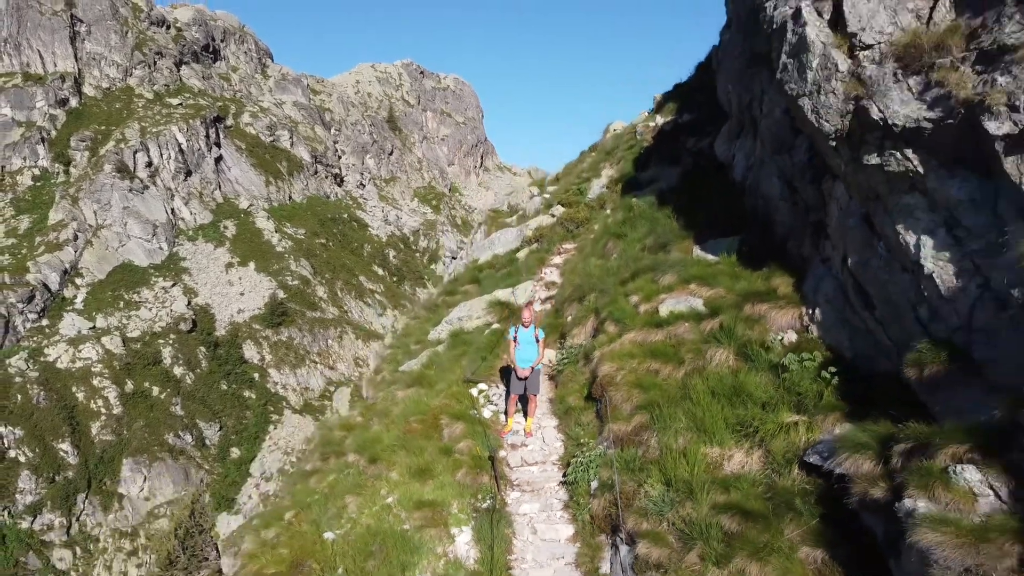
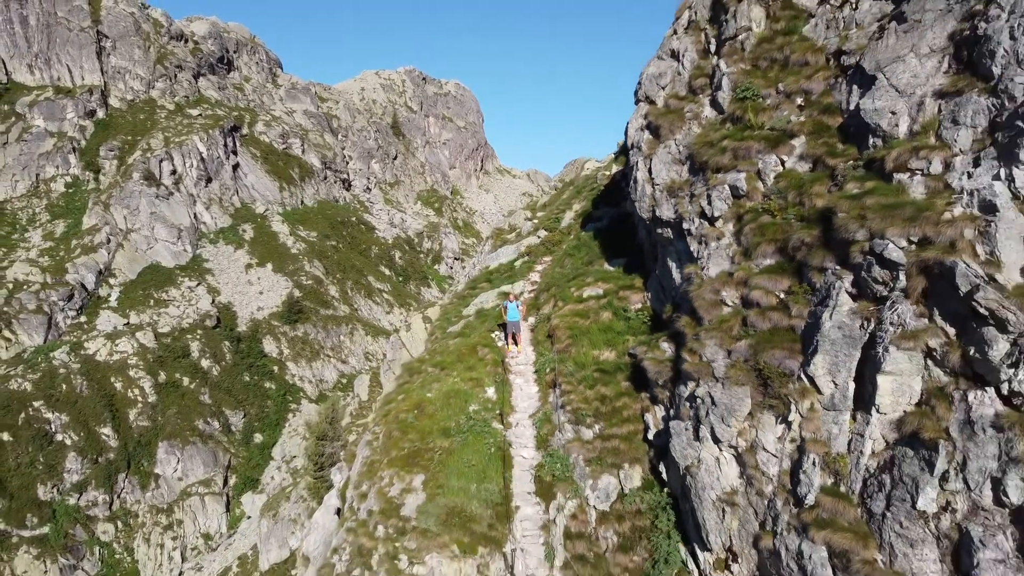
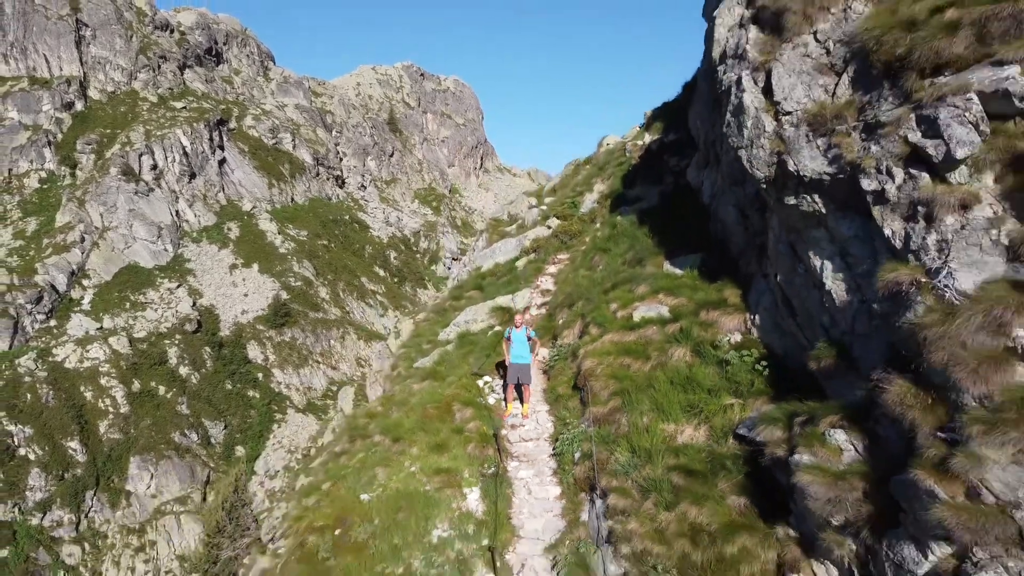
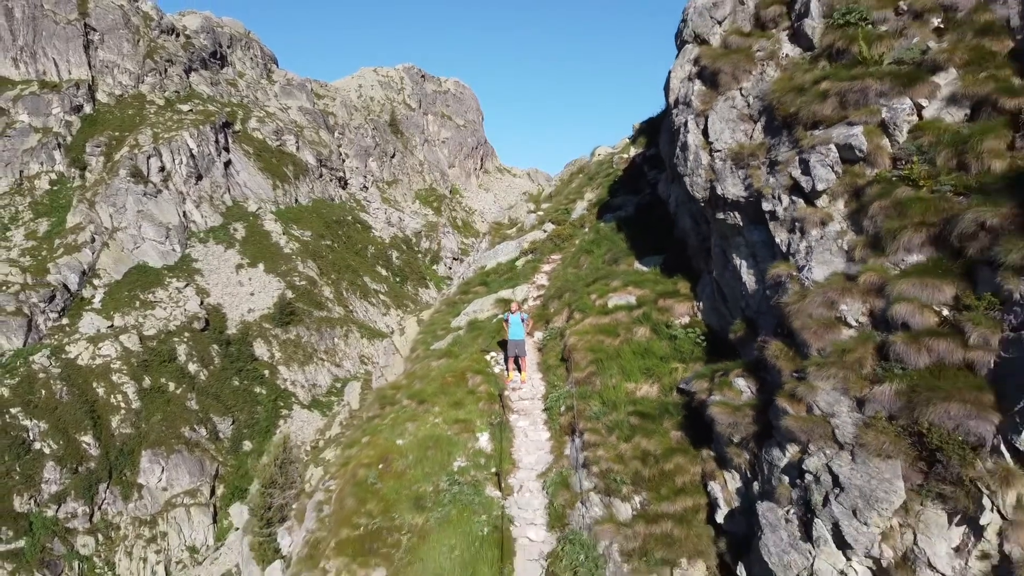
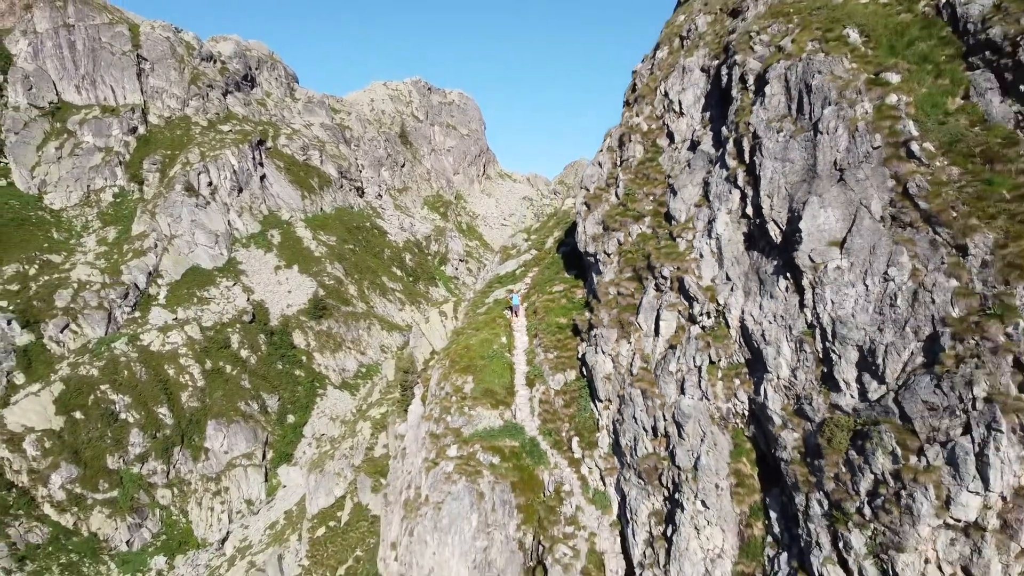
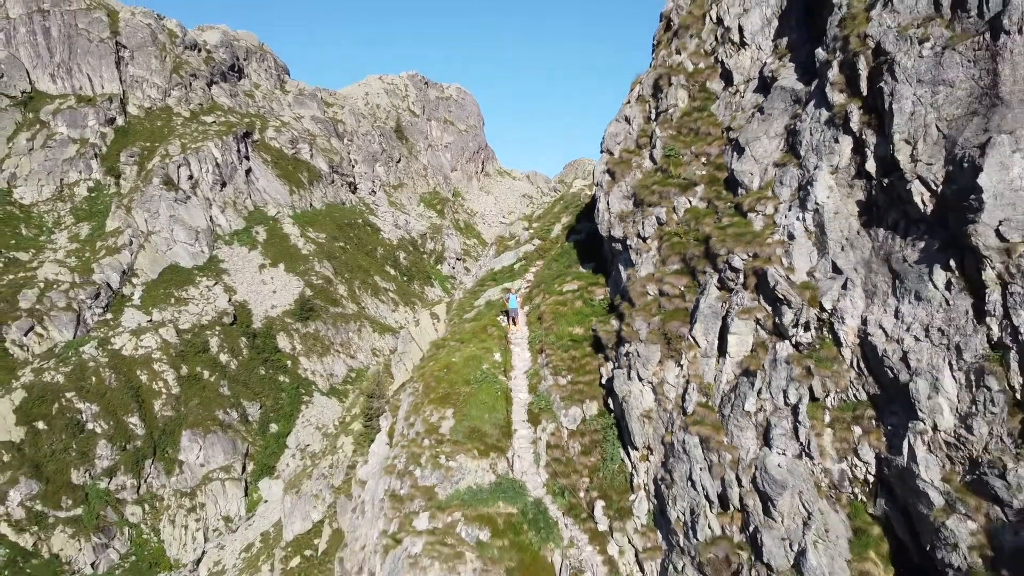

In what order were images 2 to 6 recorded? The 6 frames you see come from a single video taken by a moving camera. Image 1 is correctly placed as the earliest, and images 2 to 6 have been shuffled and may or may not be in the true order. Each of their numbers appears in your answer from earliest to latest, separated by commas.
3, 4, 2, 6, 5
